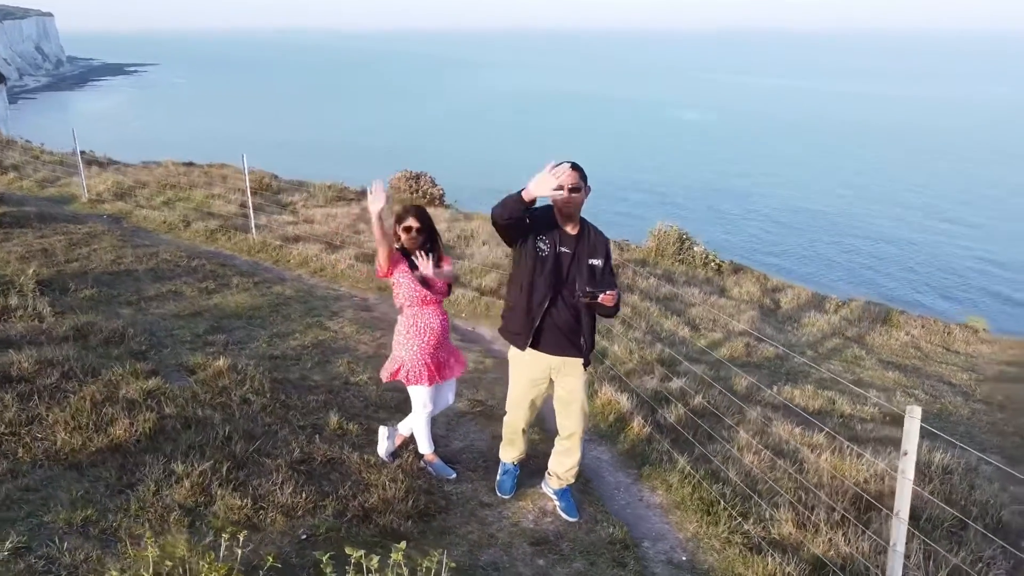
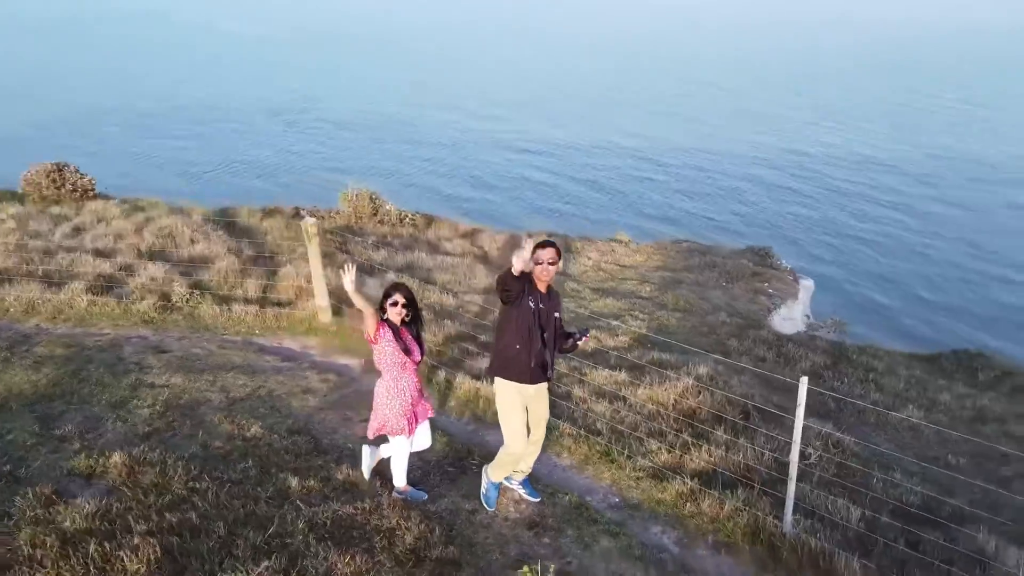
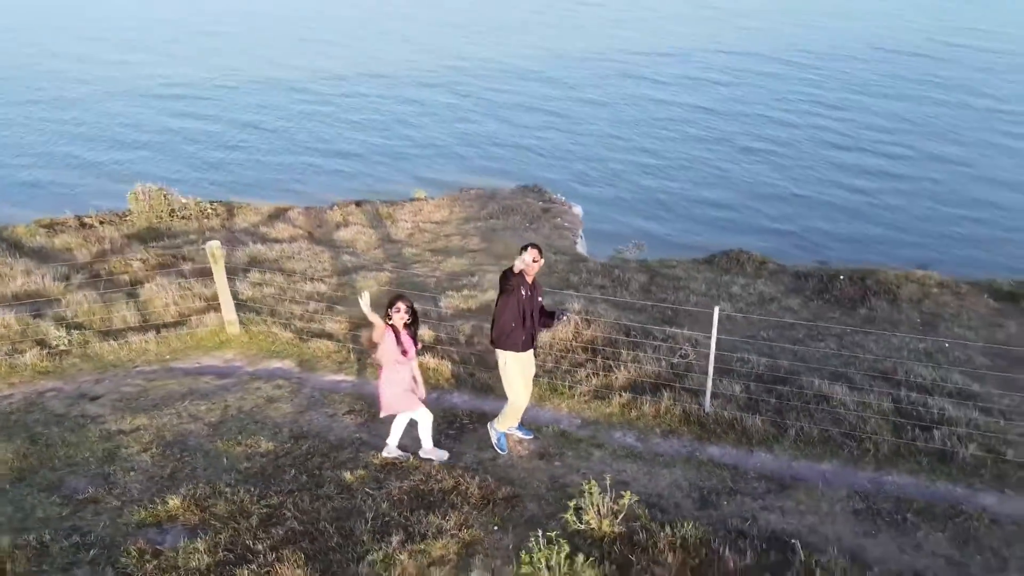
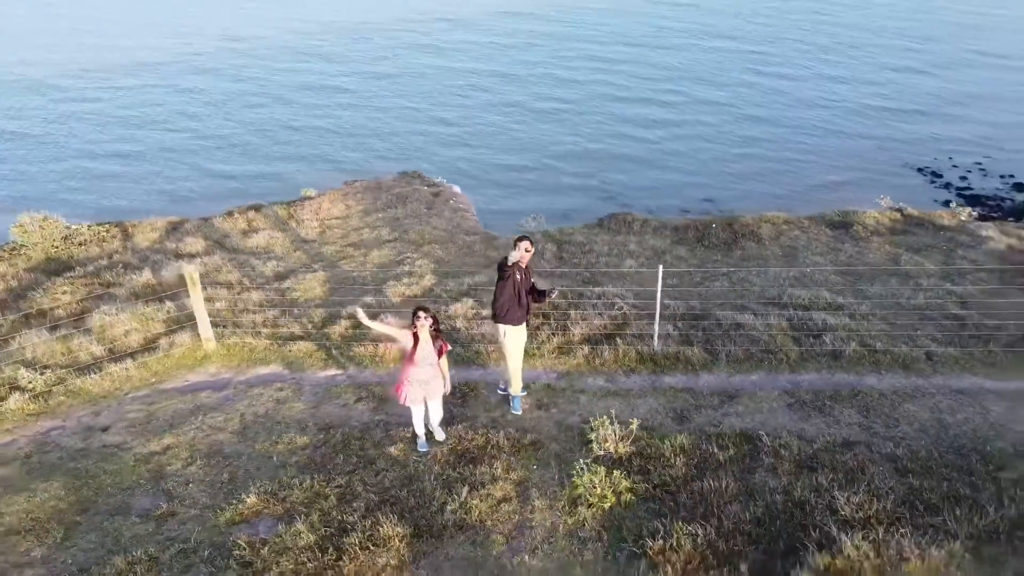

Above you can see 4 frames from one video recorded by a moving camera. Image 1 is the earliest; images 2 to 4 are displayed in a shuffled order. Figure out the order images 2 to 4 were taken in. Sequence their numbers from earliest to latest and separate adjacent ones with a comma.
2, 3, 4
